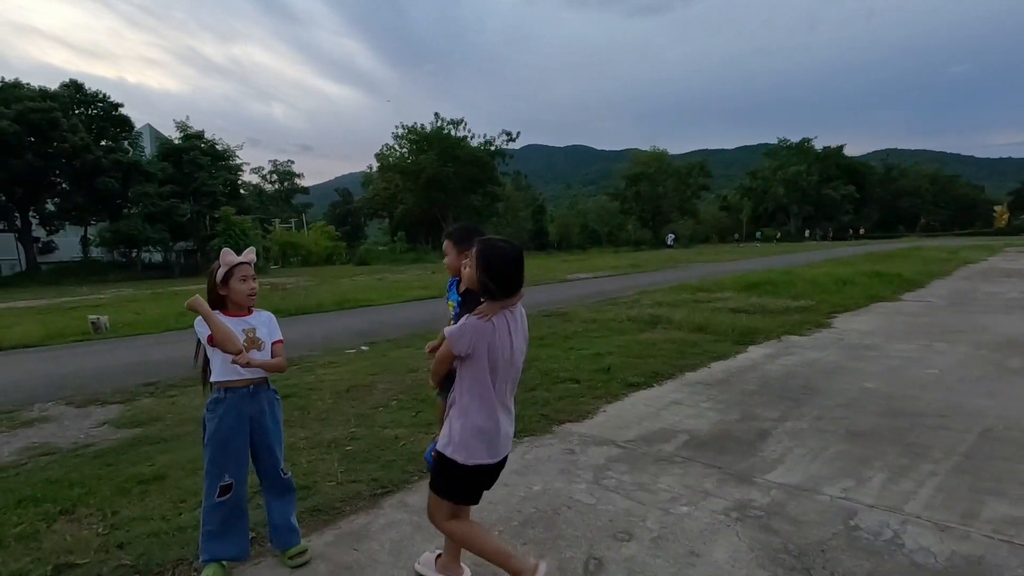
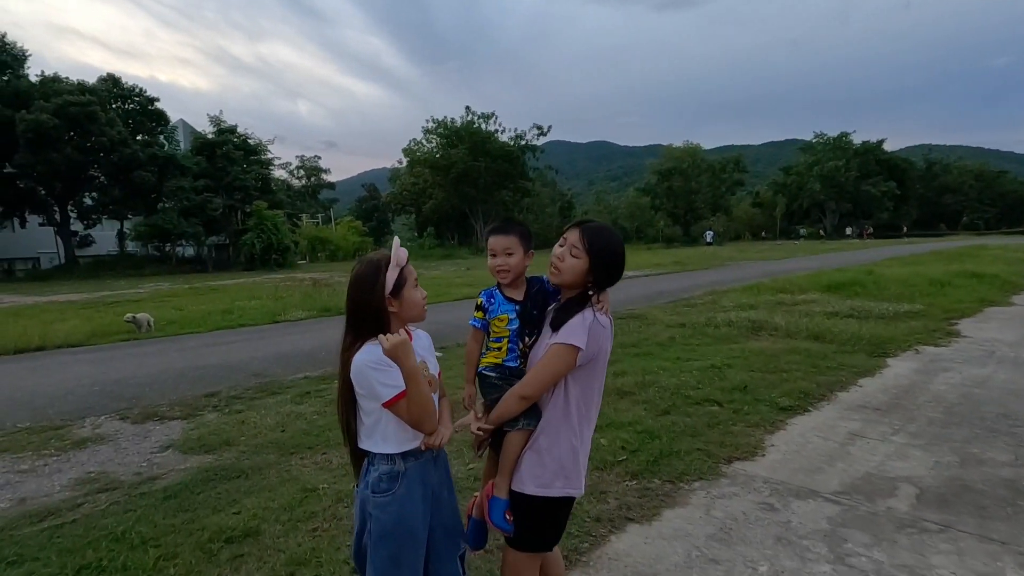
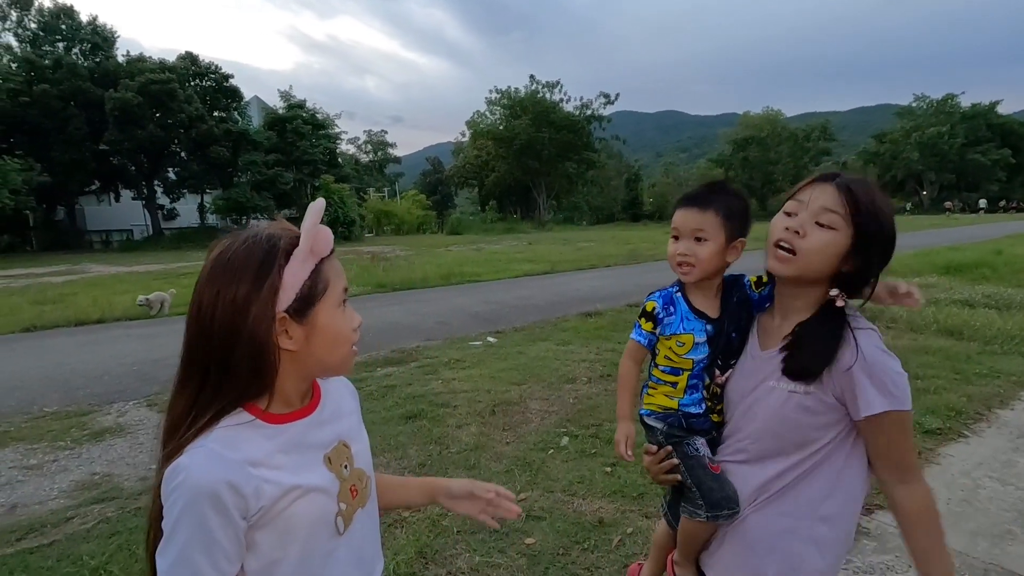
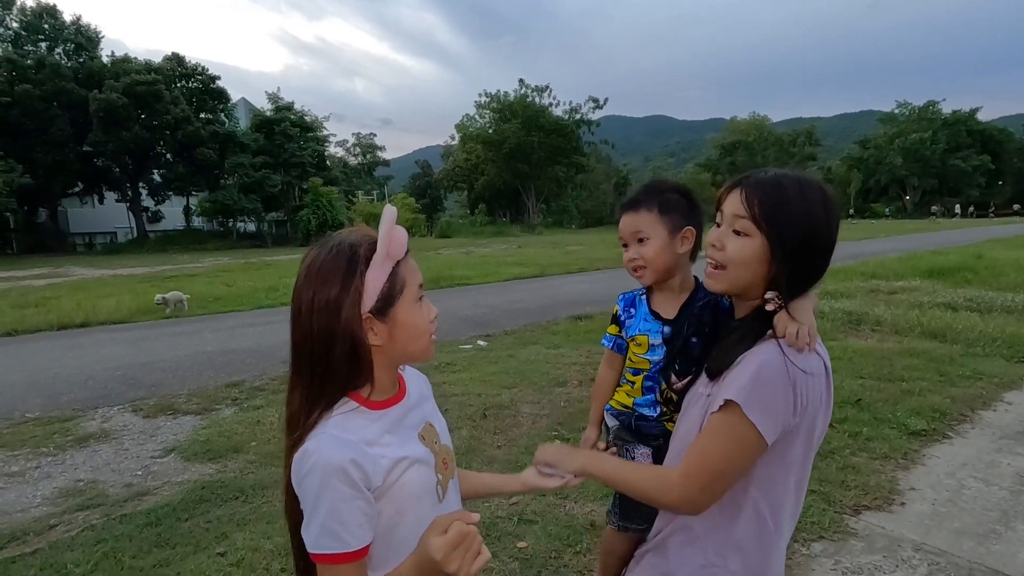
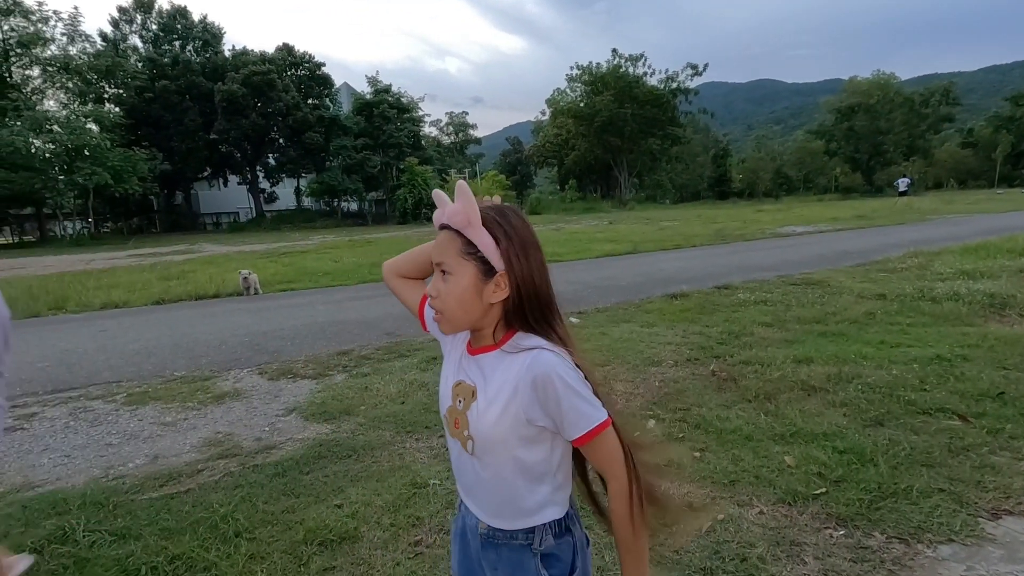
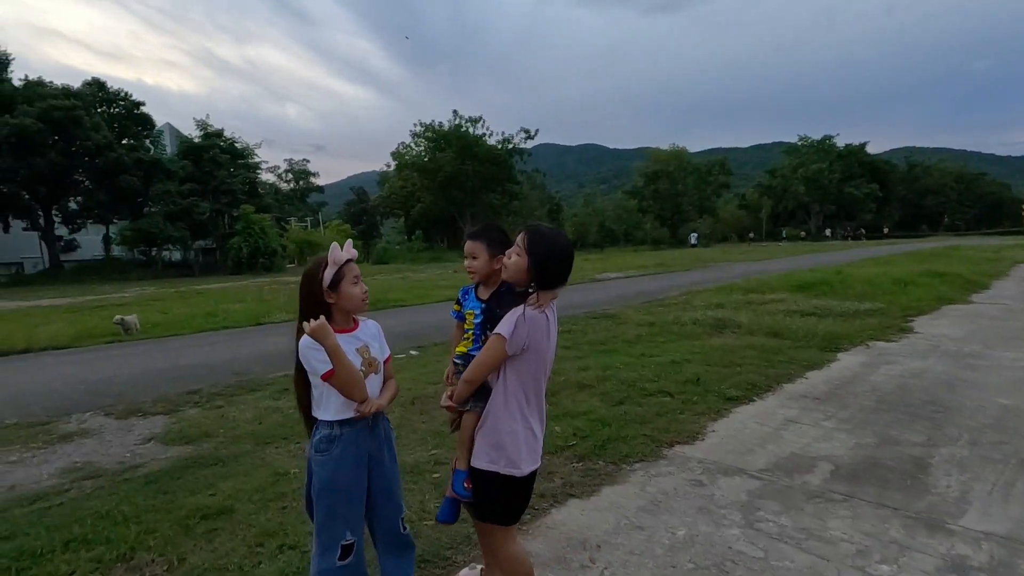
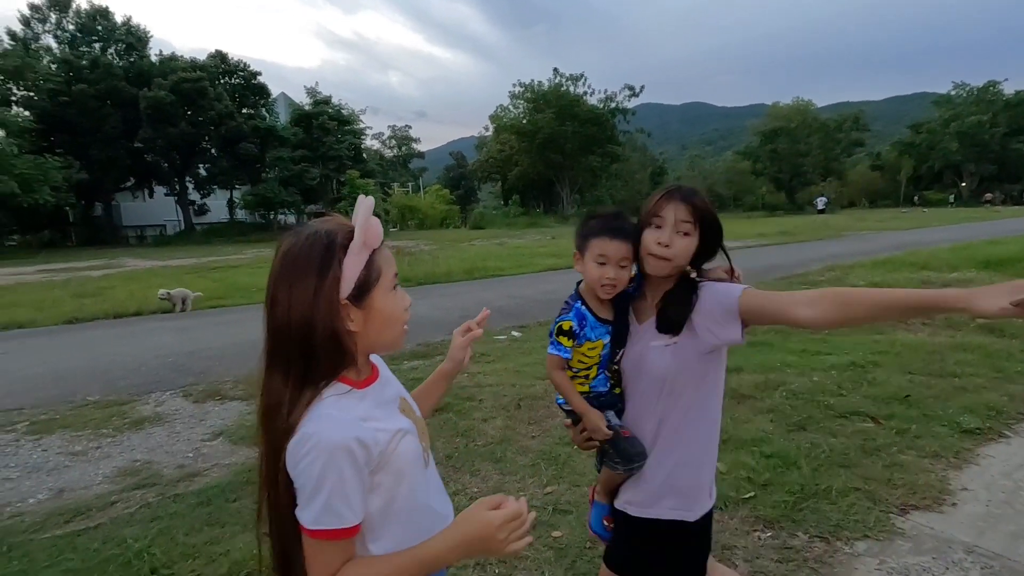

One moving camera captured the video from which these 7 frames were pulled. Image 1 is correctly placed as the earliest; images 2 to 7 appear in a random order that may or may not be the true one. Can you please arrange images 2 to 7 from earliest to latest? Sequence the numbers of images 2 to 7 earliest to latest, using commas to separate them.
6, 2, 4, 3, 7, 5
